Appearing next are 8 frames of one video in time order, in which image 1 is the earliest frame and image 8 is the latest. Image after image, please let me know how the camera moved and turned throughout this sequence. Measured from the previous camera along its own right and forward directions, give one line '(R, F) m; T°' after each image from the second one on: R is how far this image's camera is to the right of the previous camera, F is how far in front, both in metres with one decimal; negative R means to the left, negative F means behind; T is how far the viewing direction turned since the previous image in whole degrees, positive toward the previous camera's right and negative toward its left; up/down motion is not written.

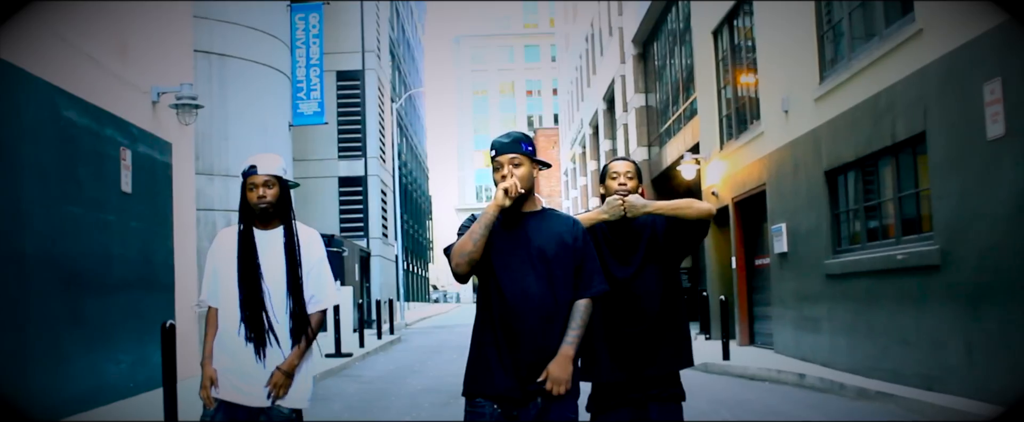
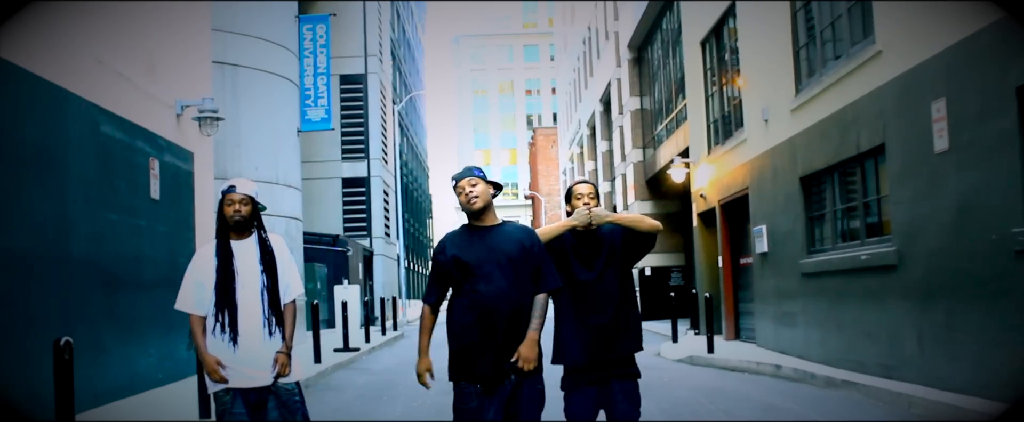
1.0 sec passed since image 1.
(0.0, -0.8) m; 0°
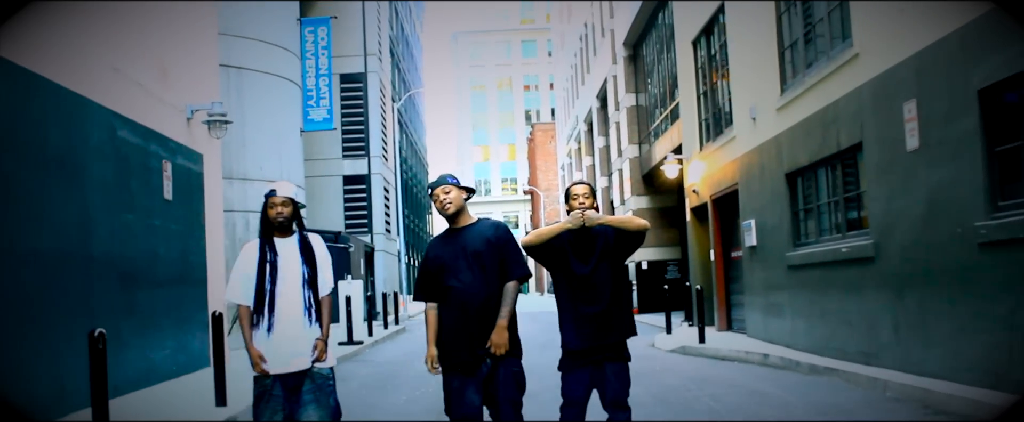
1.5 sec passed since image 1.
(0.0, -0.5) m; 0°
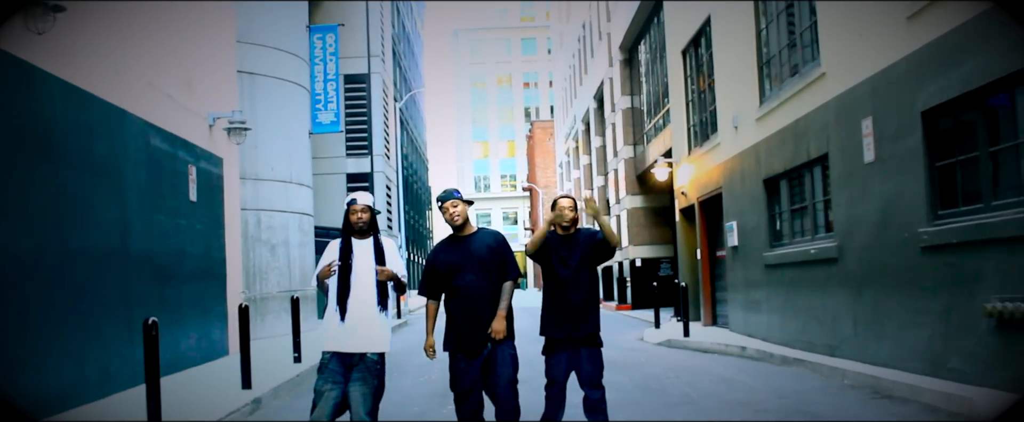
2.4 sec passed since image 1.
(0.0, -0.9) m; 0°
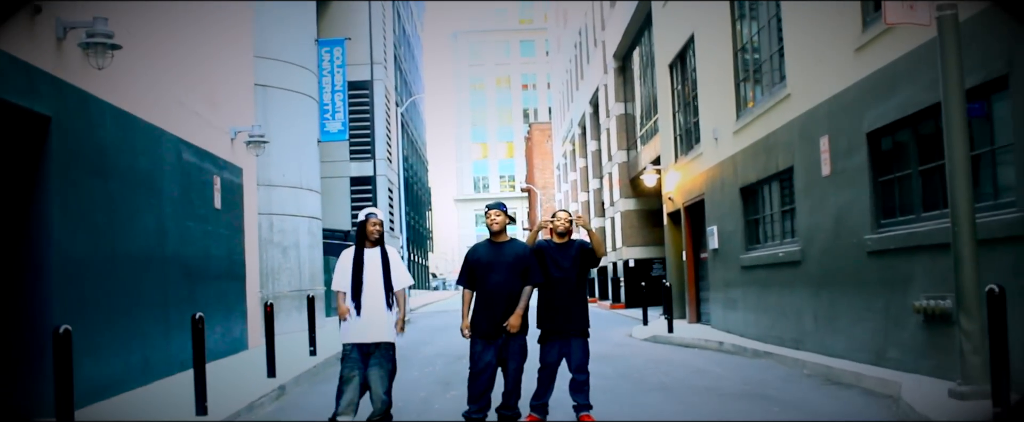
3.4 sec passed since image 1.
(0.0, -1.1) m; 0°
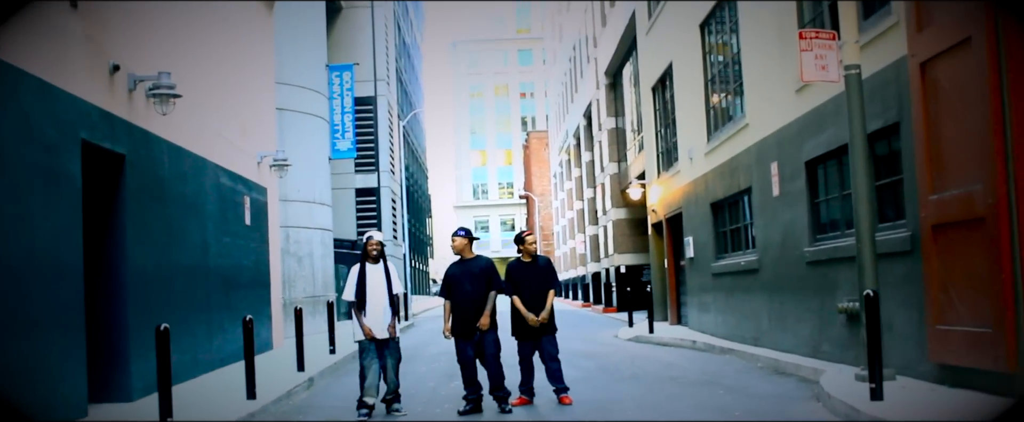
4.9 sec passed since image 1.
(+0.1, -1.7) m; 0°
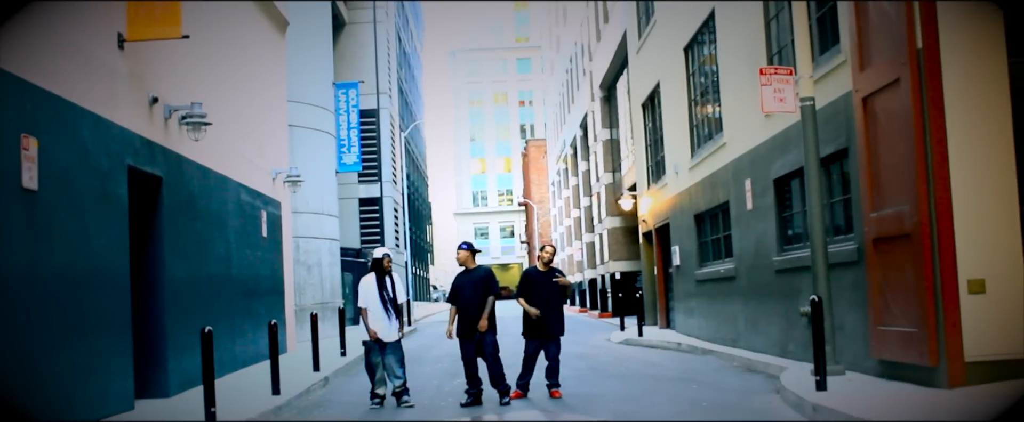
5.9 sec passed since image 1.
(0.0, -1.1) m; 0°
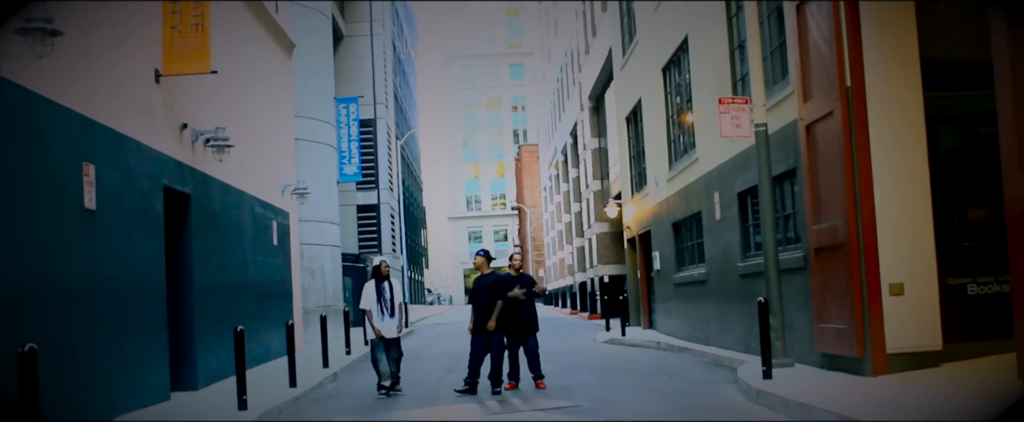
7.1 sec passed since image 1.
(0.0, -1.3) m; 0°
